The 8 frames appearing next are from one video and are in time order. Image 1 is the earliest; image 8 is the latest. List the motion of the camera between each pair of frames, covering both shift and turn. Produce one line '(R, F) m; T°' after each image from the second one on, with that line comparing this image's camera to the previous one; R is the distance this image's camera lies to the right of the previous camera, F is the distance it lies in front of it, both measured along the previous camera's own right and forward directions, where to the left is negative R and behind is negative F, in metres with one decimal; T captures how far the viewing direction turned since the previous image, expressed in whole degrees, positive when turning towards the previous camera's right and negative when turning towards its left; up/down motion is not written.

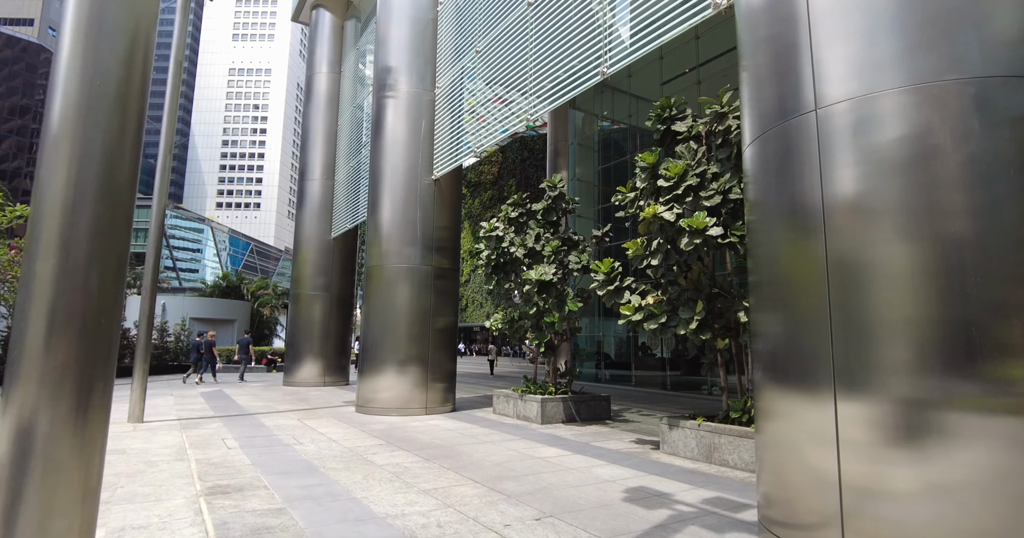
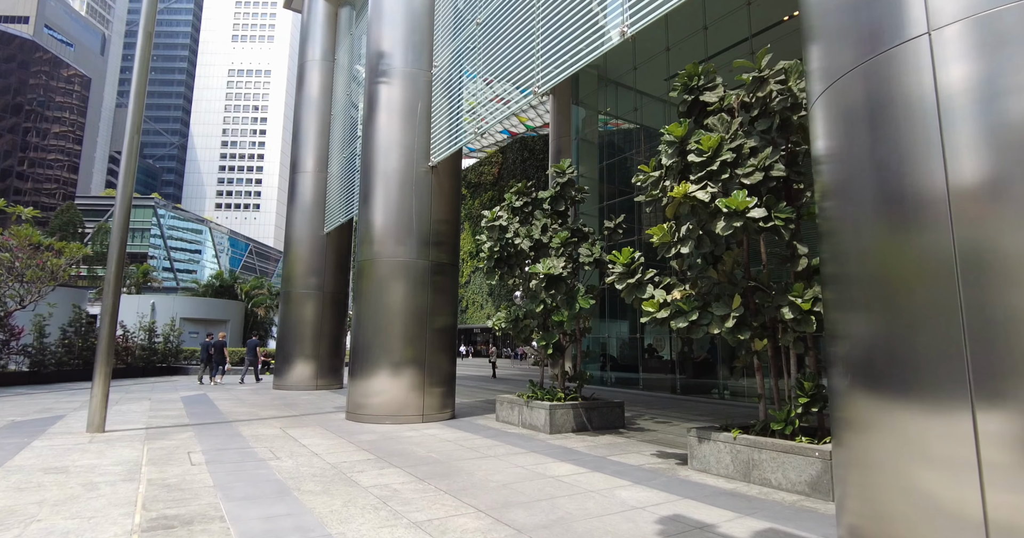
(-0.1, +0.9) m; 0°
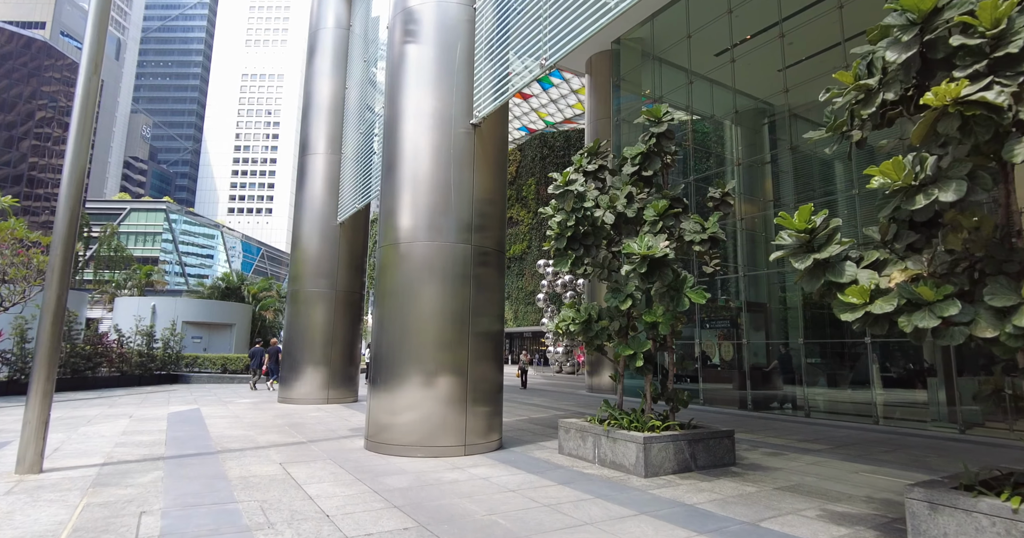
(-0.8, +2.3) m; -1°
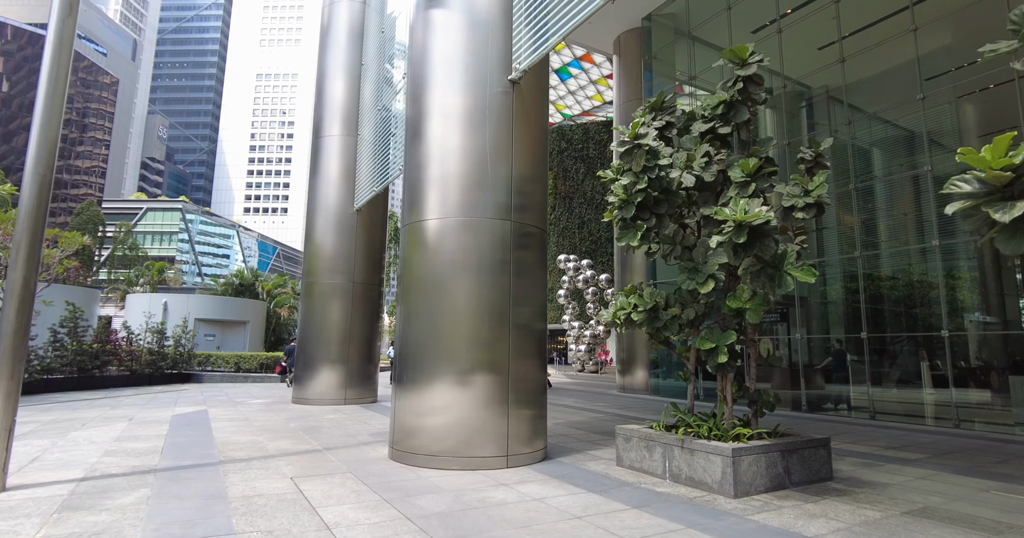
(-0.4, +1.1) m; -1°
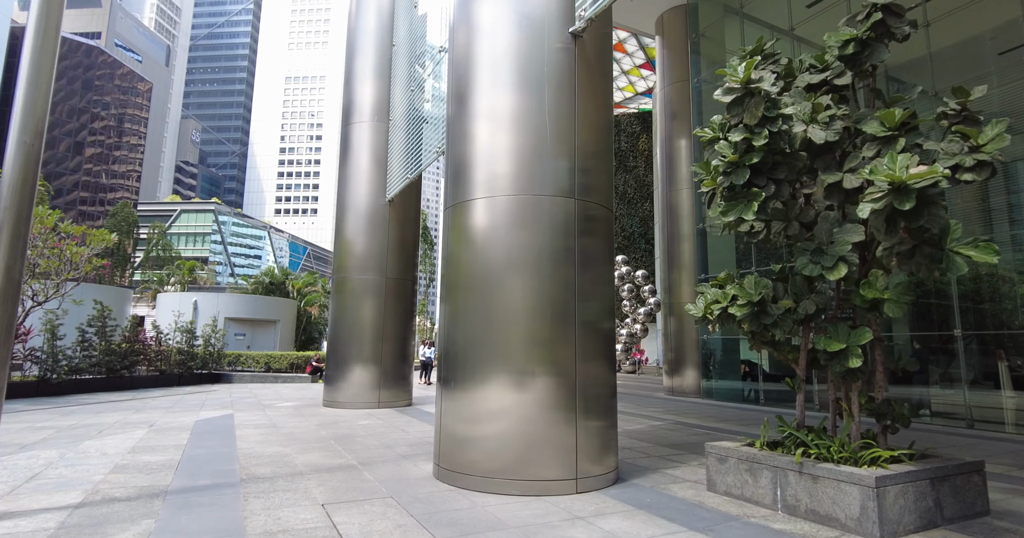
(-0.4, +1.0) m; -3°
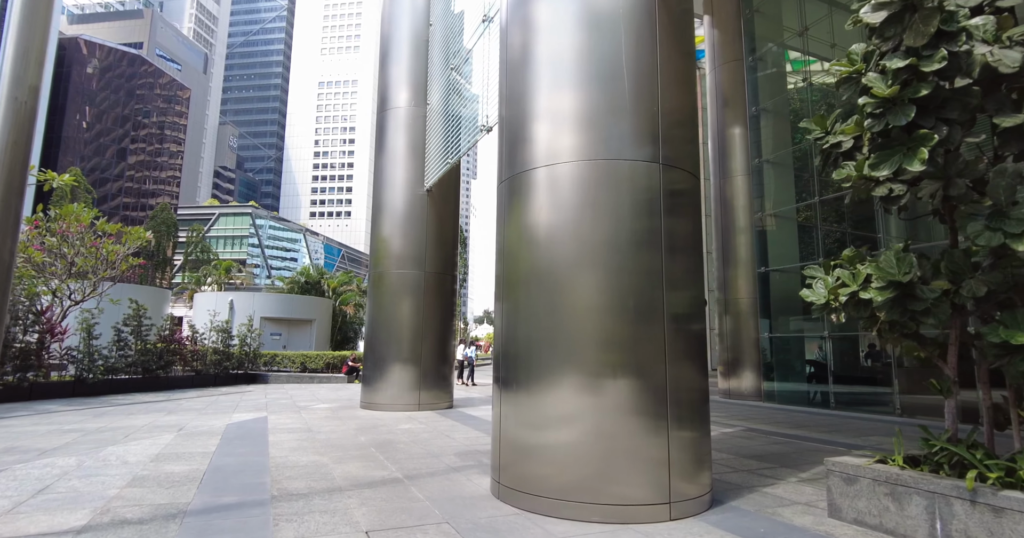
(-0.4, +0.9) m; -3°
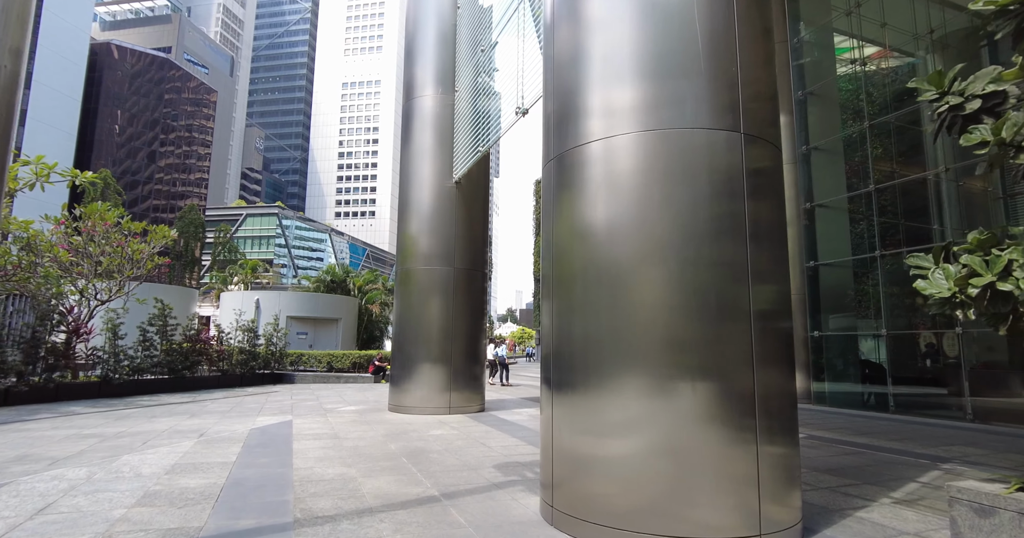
(-0.2, +0.7) m; -2°
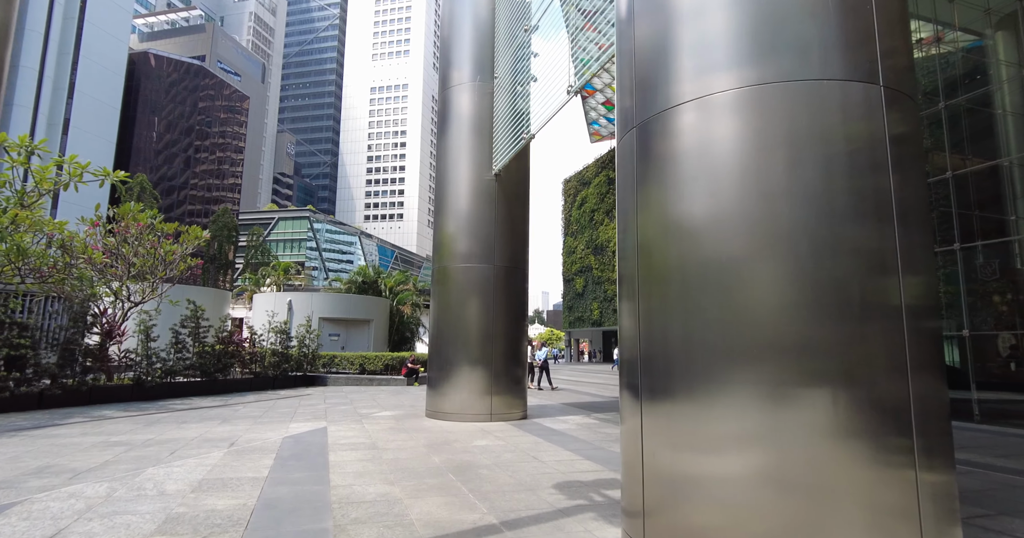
(-0.3, +0.7) m; -3°
